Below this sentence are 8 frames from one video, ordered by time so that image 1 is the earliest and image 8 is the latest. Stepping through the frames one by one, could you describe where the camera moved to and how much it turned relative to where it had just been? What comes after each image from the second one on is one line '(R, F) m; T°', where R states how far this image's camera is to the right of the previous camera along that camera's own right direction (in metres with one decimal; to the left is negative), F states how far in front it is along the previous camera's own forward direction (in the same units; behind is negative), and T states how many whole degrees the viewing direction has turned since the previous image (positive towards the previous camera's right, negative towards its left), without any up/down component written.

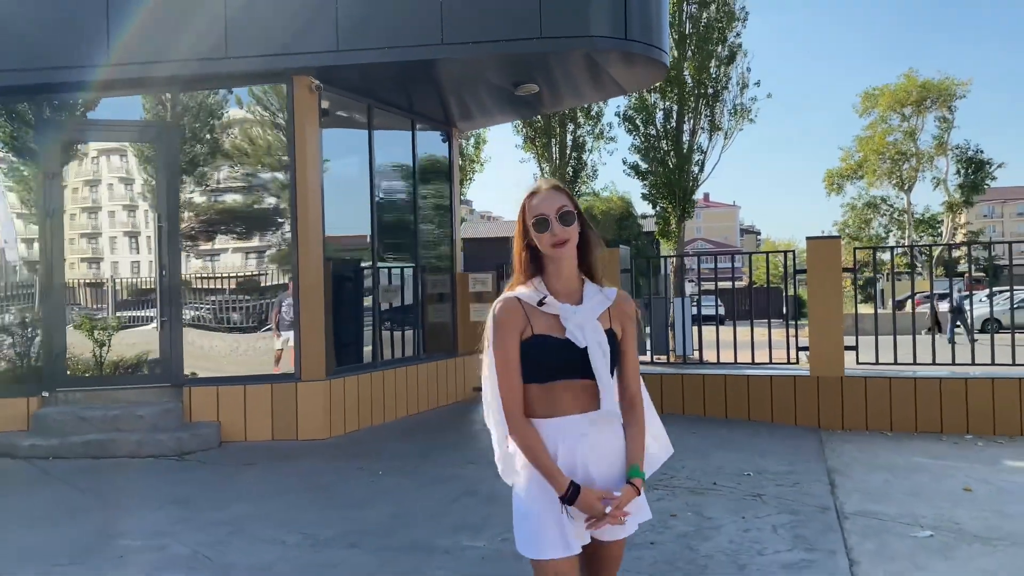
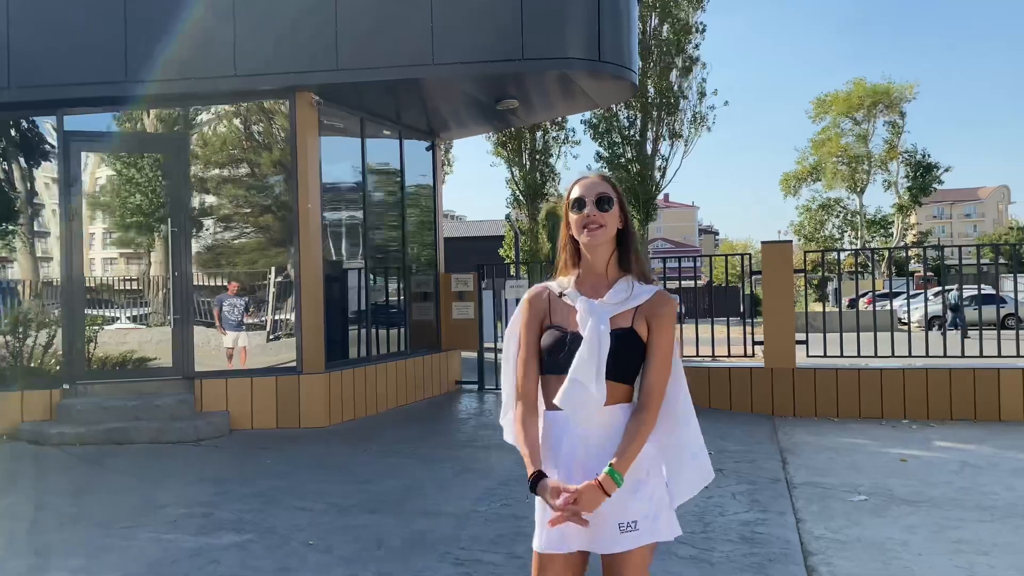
(-0.2, -0.6) m; +3°
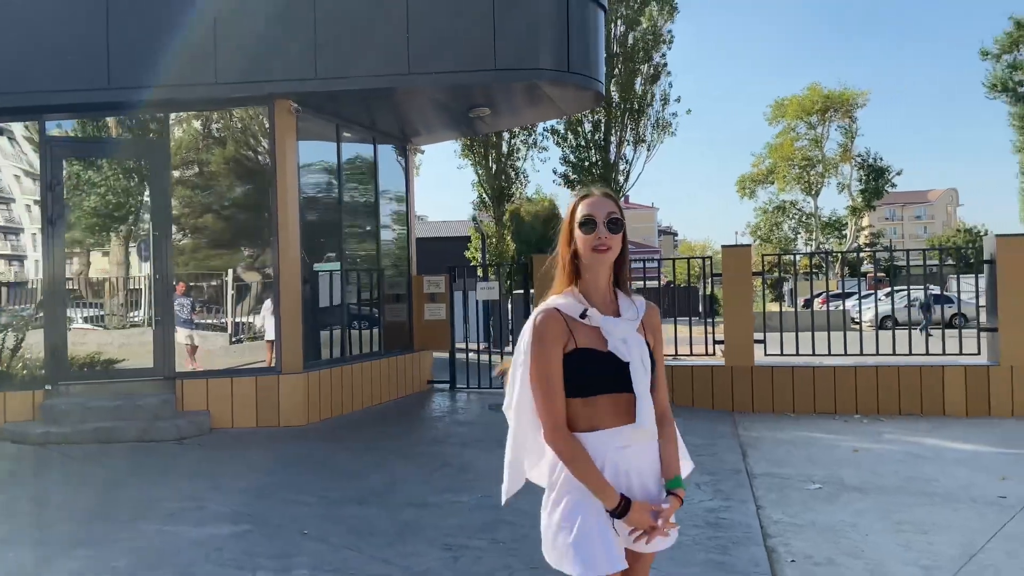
(-0.1, -0.3) m; +3°
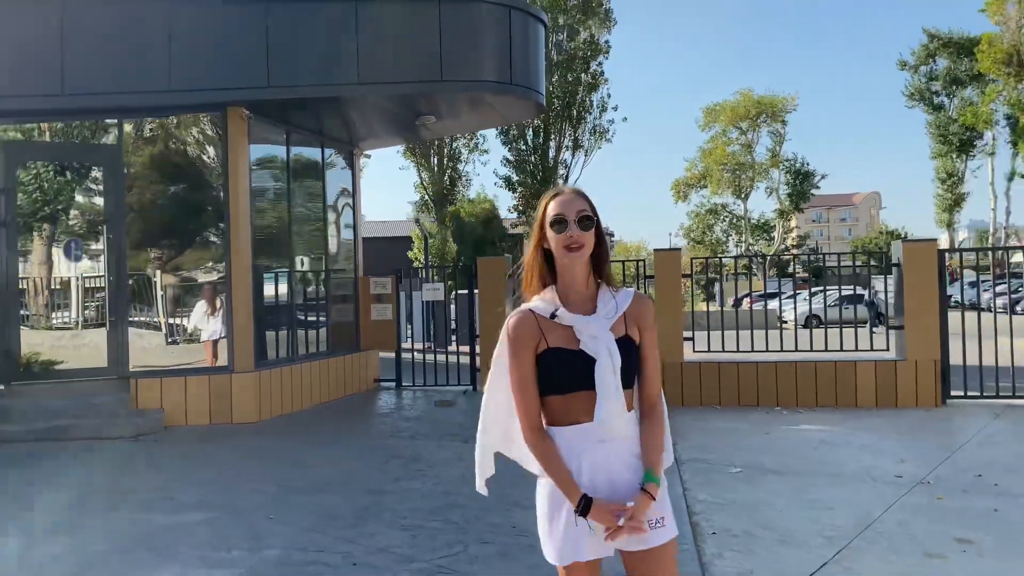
(-0.1, -0.4) m; +4°
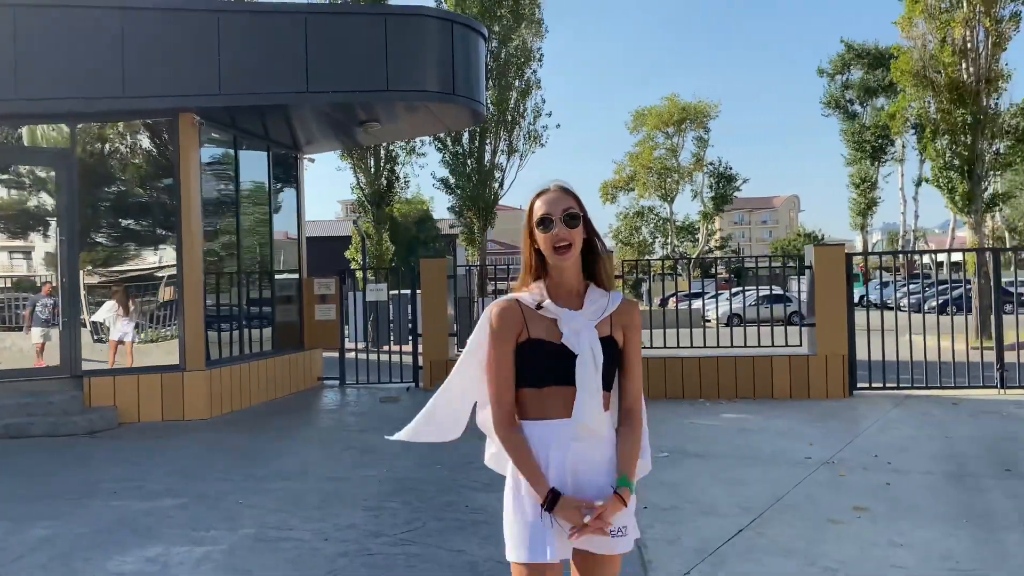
(-0.1, -0.4) m; +5°
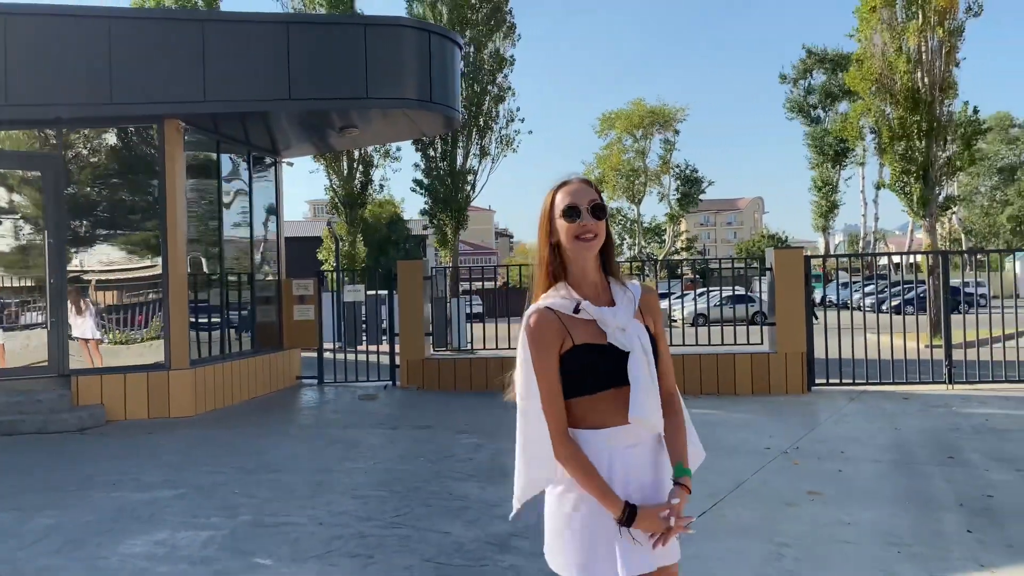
(-0.1, -0.3) m; +2°
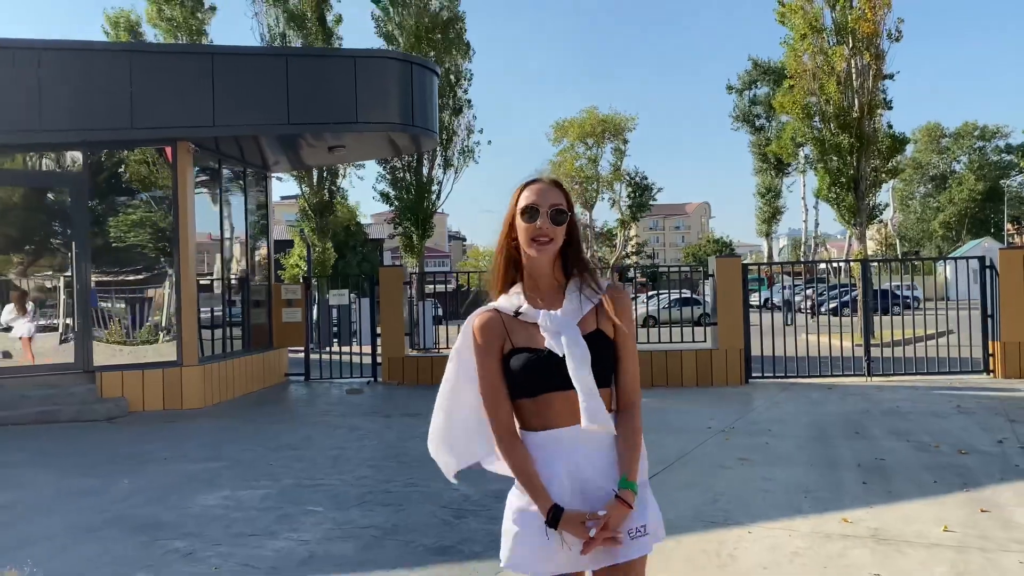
(-0.3, -1.1) m; +3°
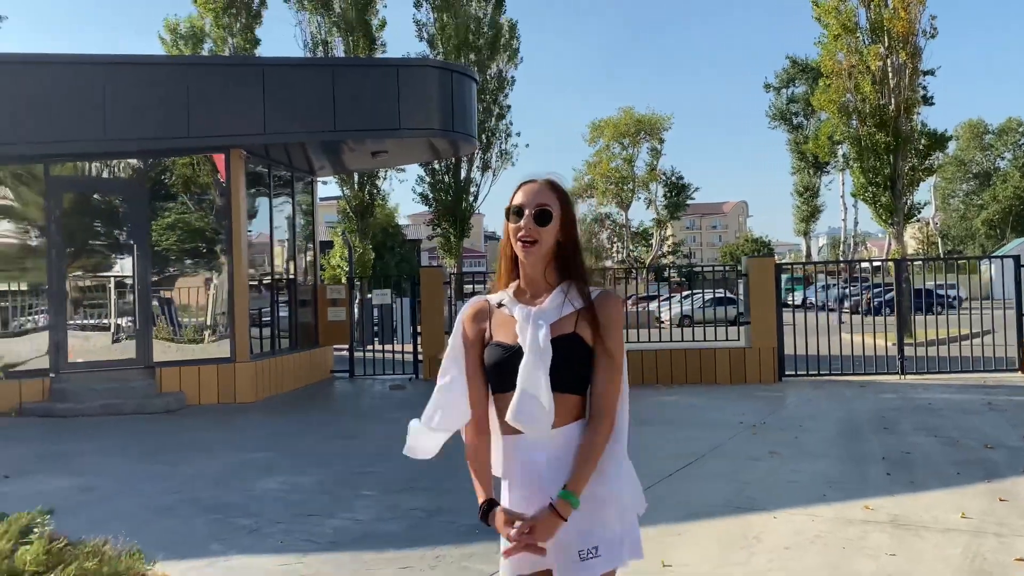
(0.0, -0.3) m; -2°
